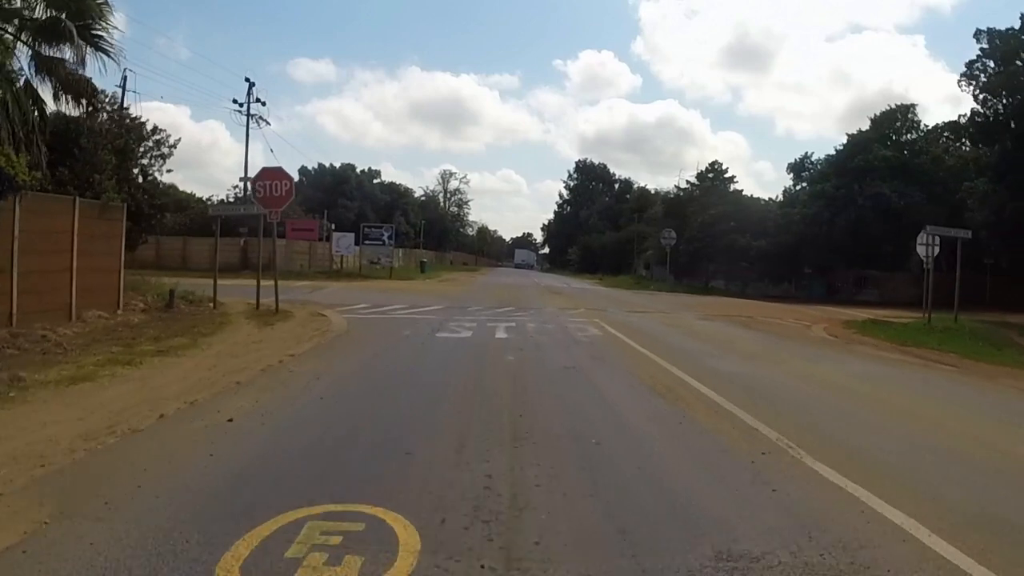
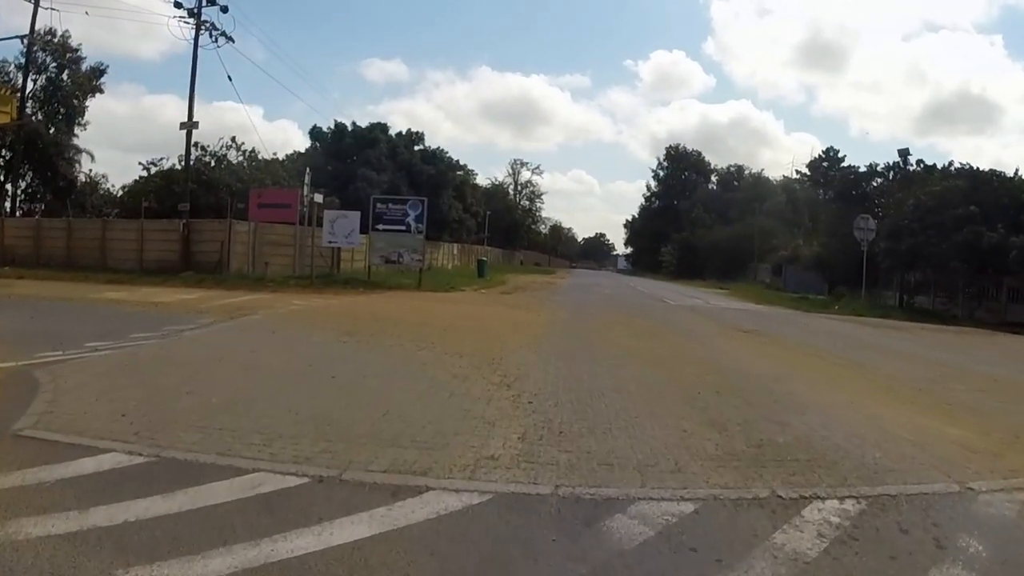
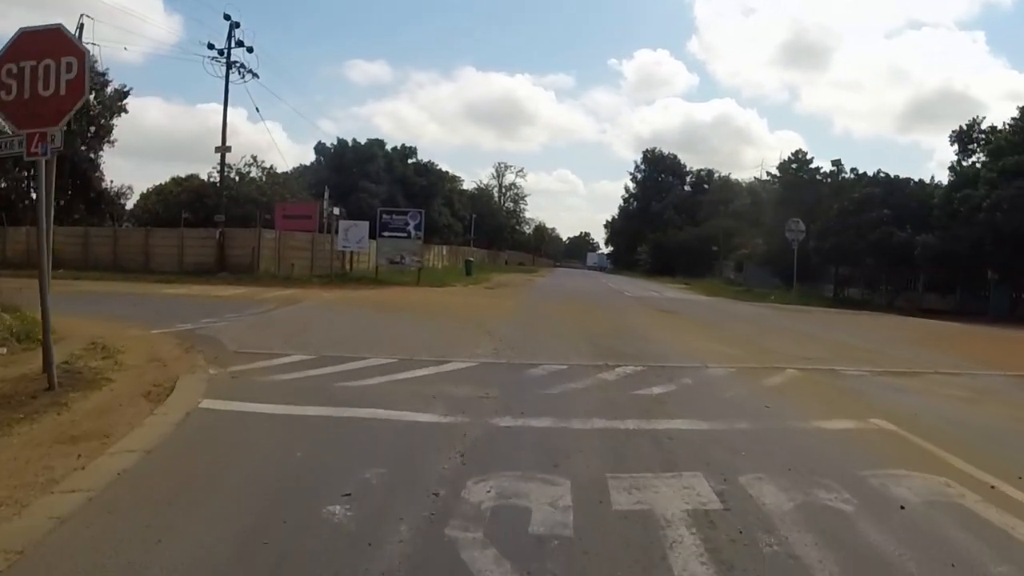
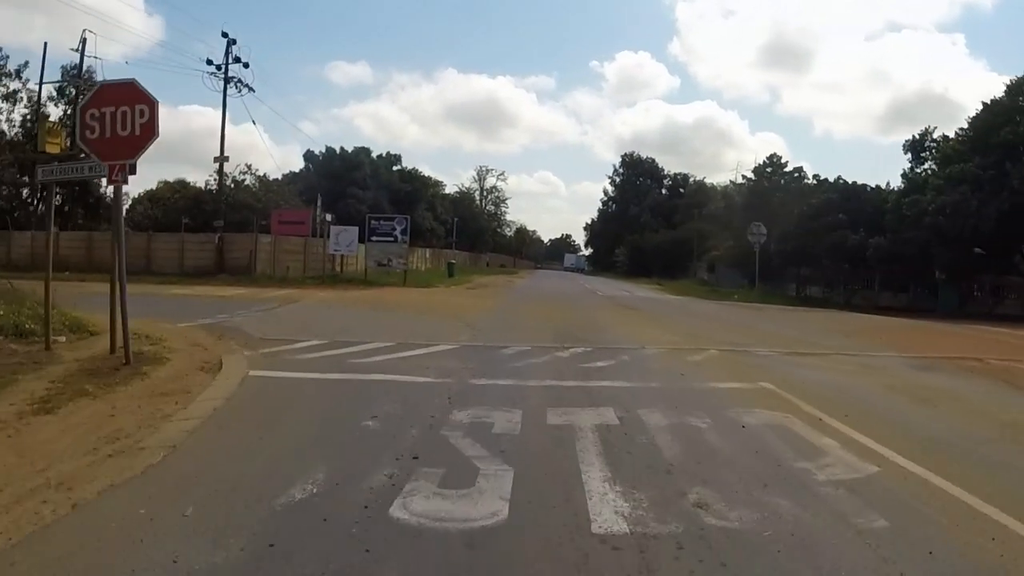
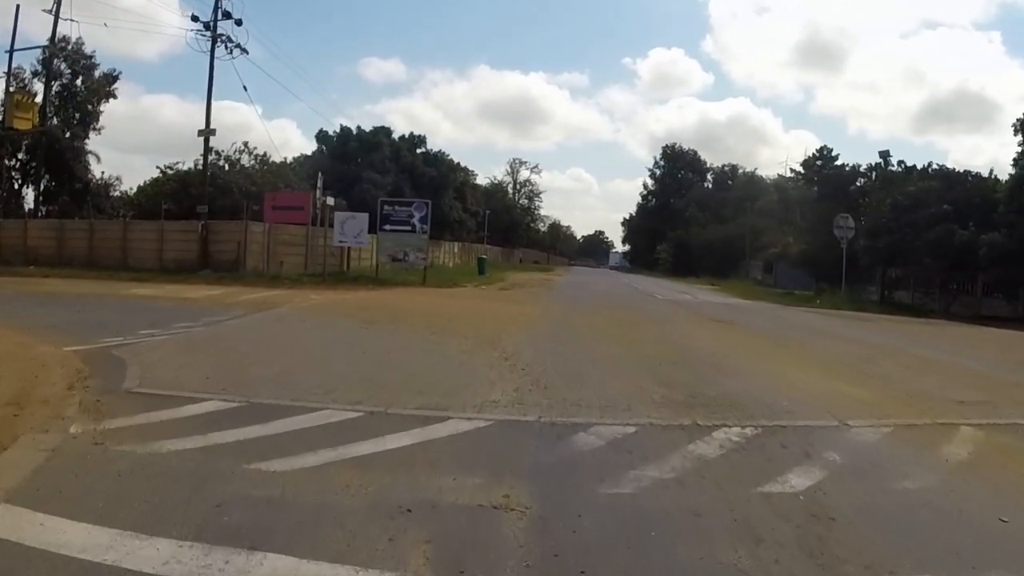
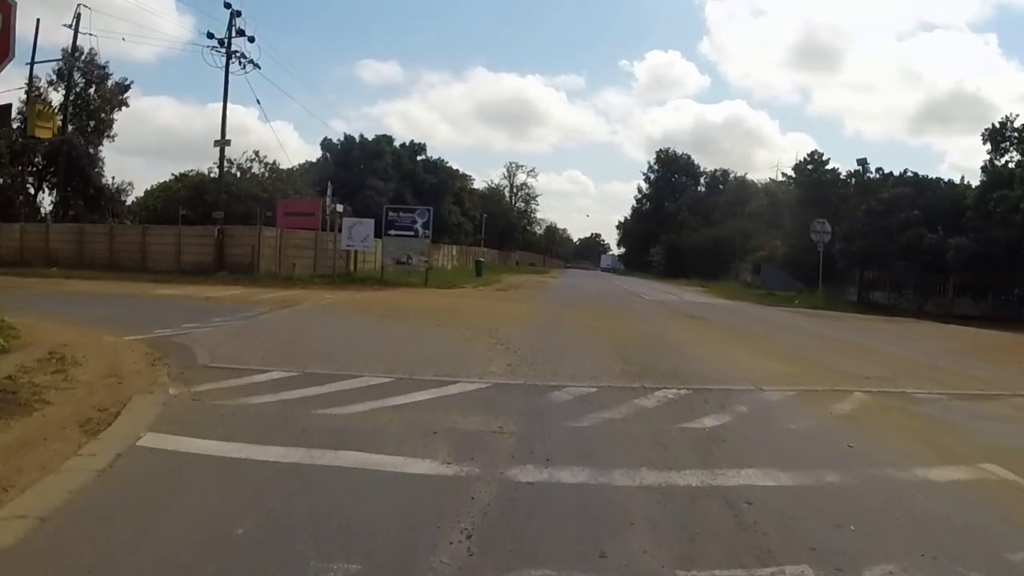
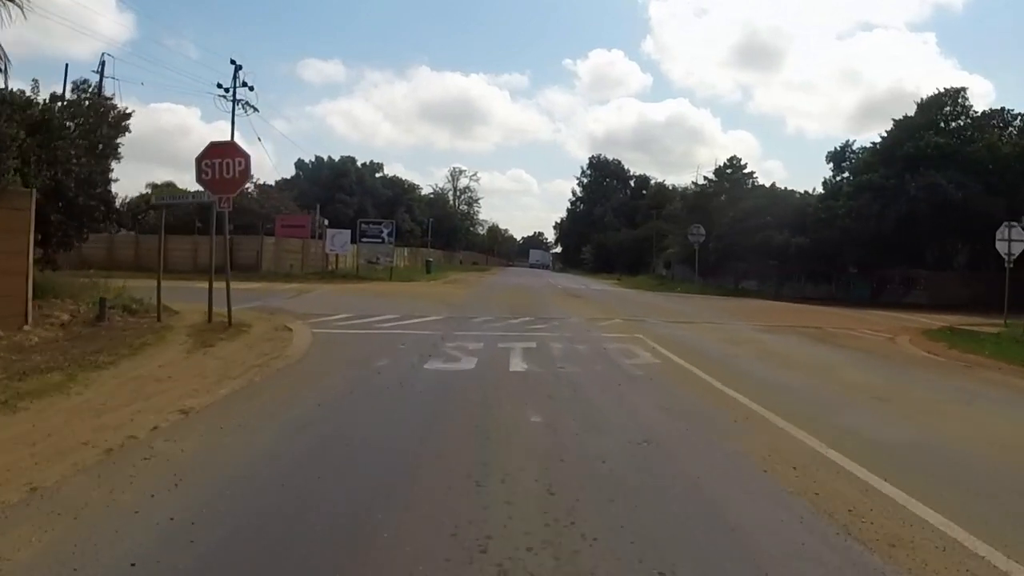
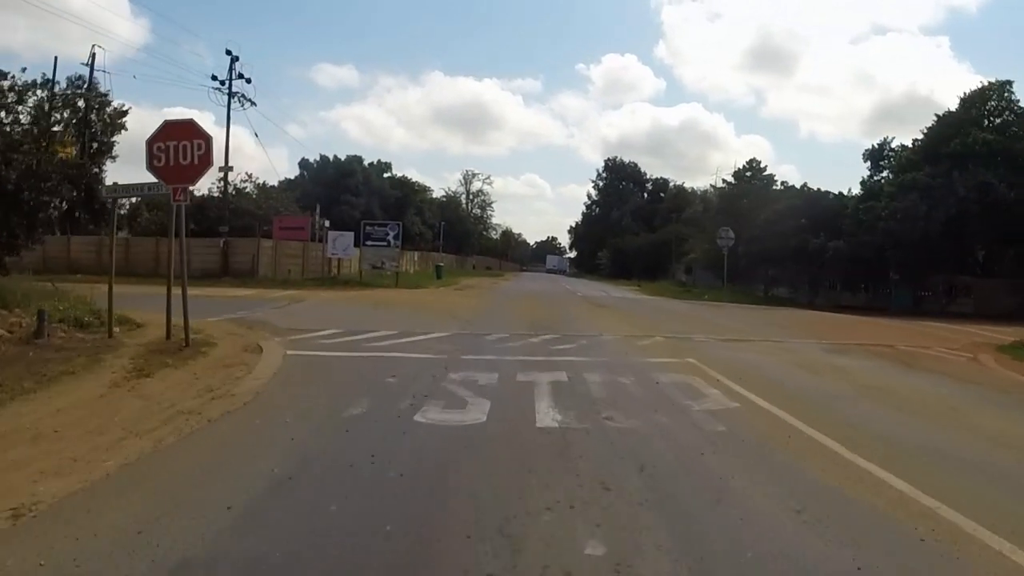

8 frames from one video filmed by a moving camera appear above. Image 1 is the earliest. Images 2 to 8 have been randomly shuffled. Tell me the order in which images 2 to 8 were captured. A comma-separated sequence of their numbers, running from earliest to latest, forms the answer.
7, 8, 4, 3, 6, 5, 2
